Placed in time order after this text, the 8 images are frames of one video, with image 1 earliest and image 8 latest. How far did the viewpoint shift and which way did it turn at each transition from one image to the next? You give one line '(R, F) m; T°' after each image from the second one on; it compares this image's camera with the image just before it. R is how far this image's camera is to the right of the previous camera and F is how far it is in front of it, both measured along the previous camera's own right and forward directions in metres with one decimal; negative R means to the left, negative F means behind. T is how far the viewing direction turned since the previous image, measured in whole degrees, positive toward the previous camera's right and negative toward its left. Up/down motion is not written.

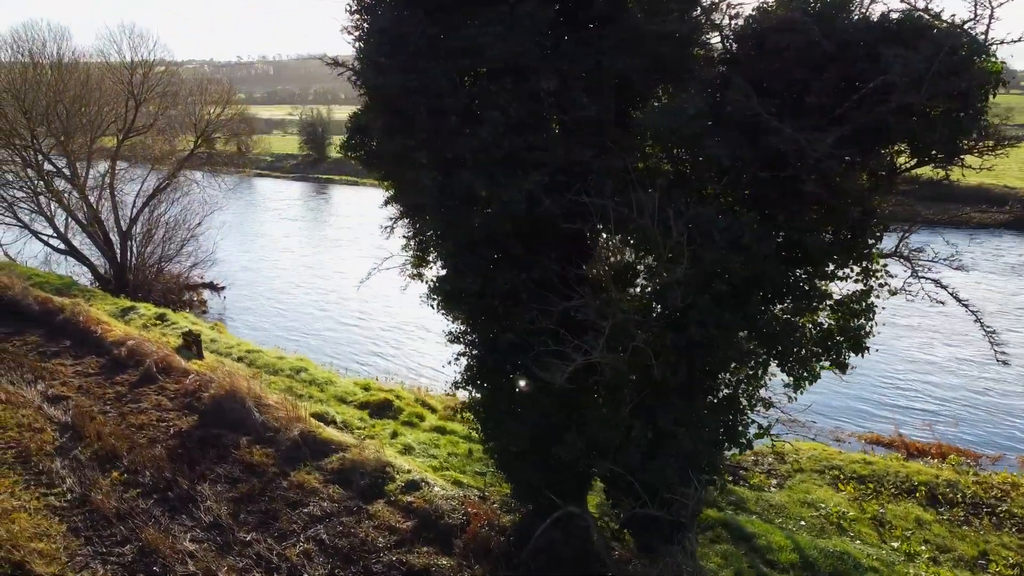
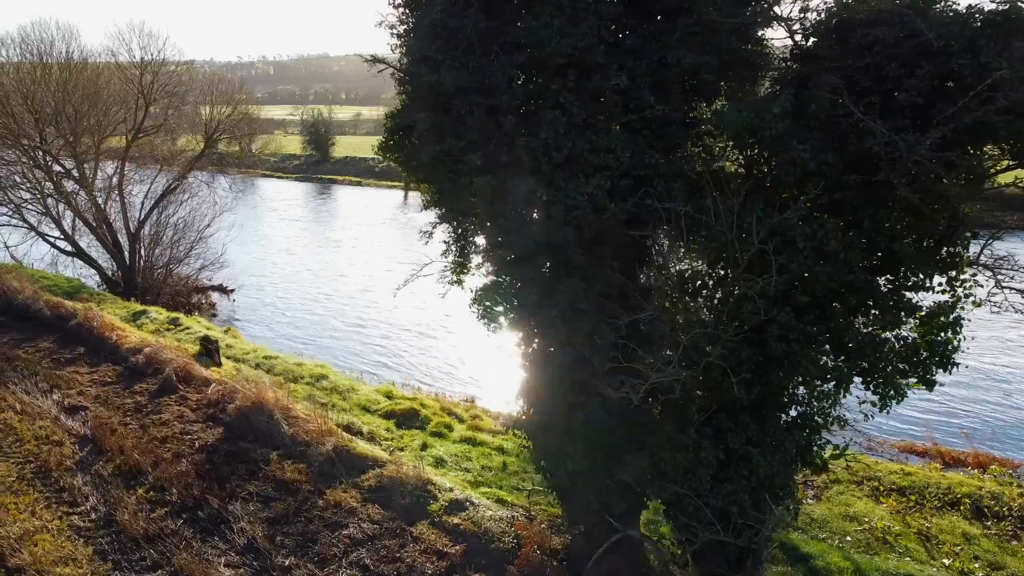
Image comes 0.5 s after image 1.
(-0.5, +0.4) m; 0°
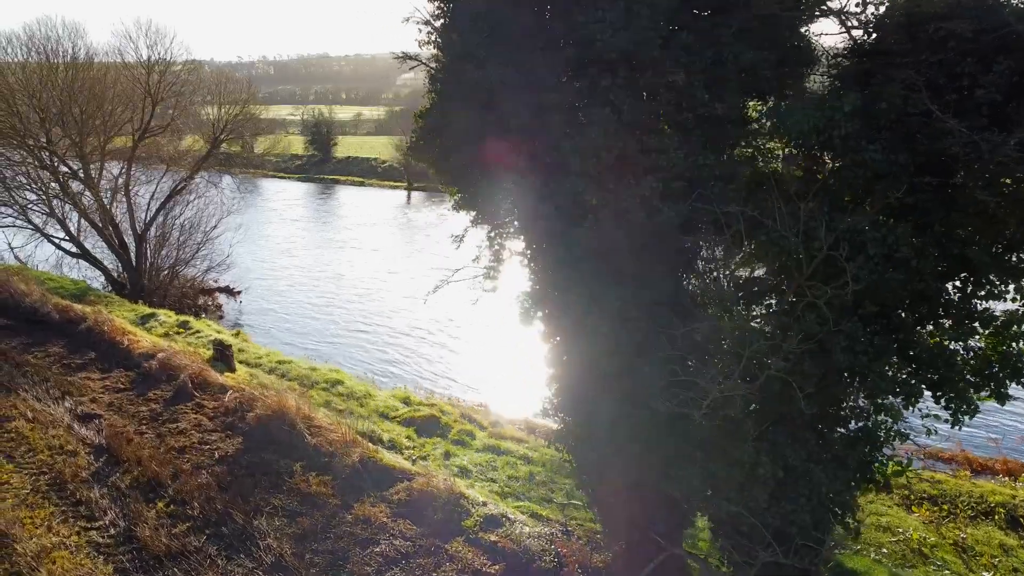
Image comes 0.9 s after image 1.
(-0.3, +0.3) m; 0°
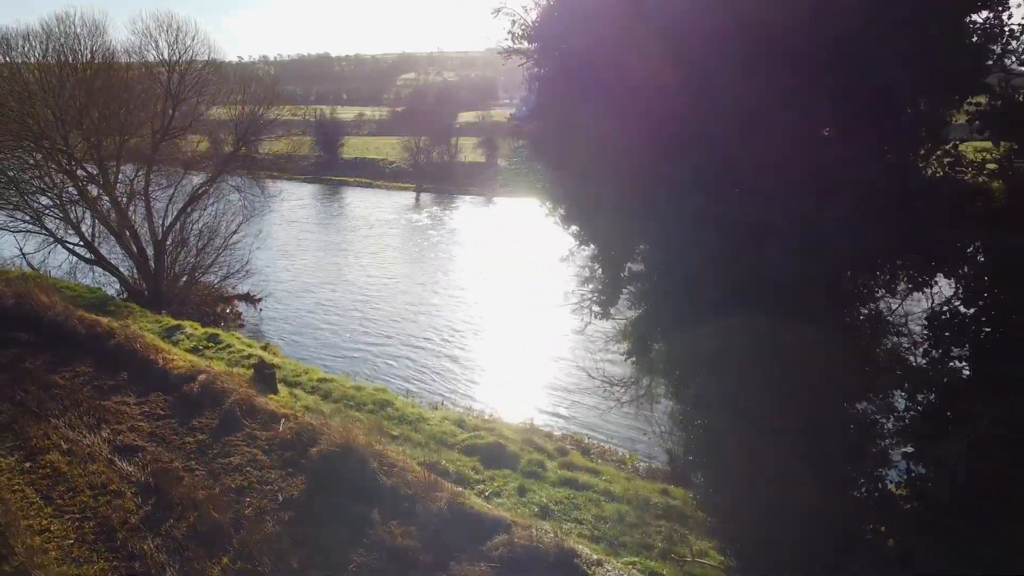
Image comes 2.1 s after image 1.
(-1.0, +0.9) m; 0°
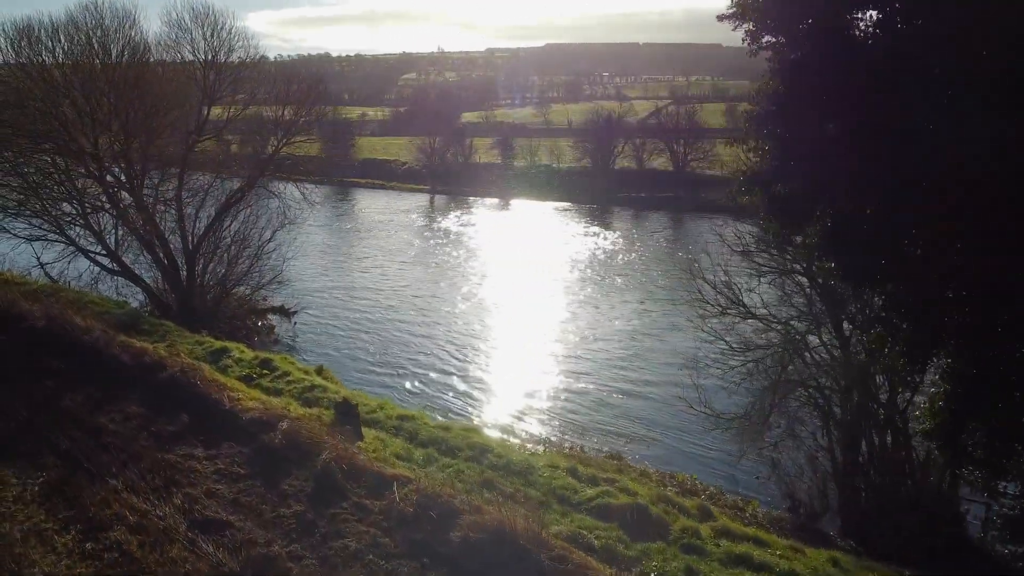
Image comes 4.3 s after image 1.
(-1.7, +1.7) m; 0°
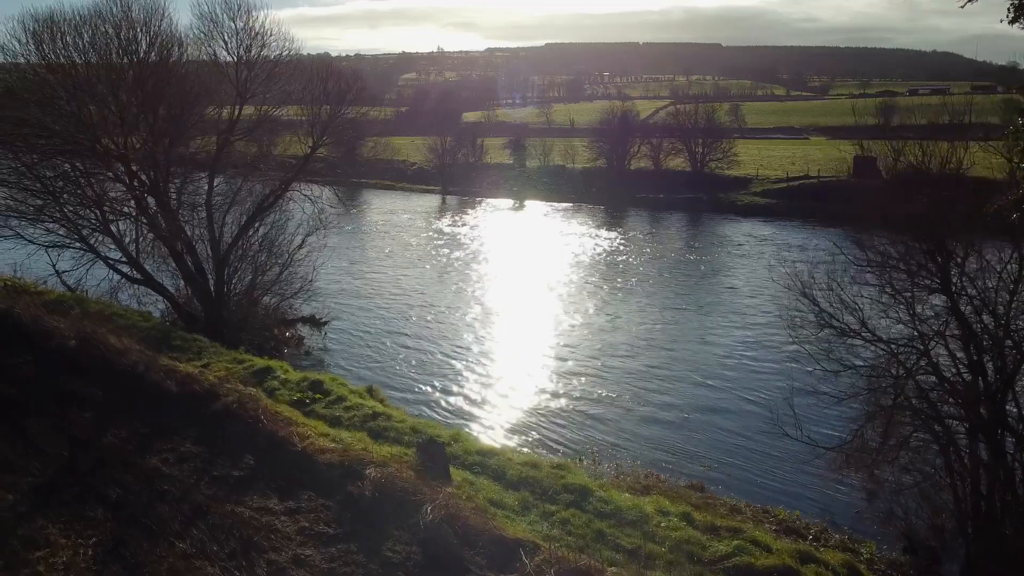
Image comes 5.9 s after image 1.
(-1.3, +1.2) m; 0°
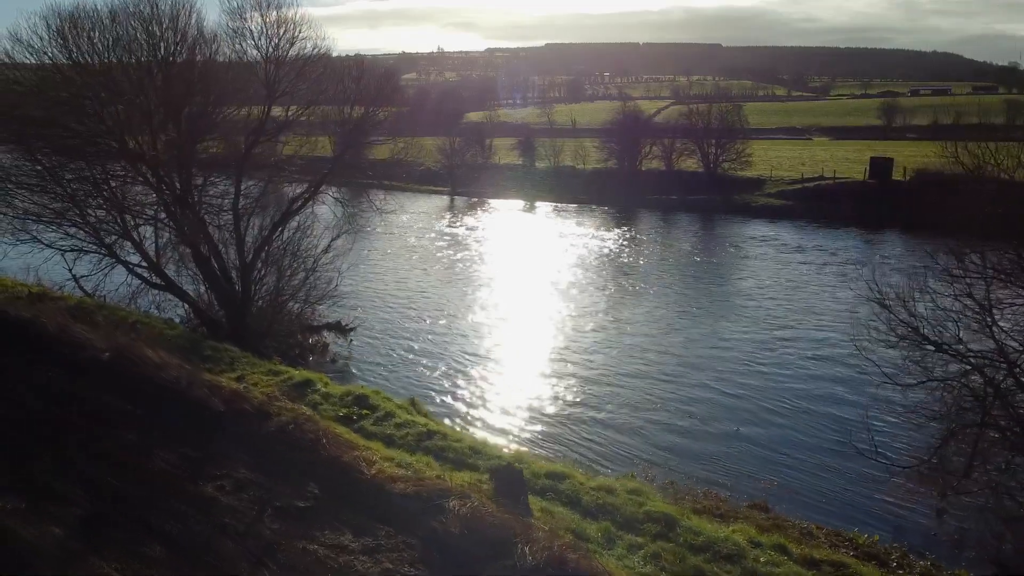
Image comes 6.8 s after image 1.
(-0.9, +0.7) m; 0°
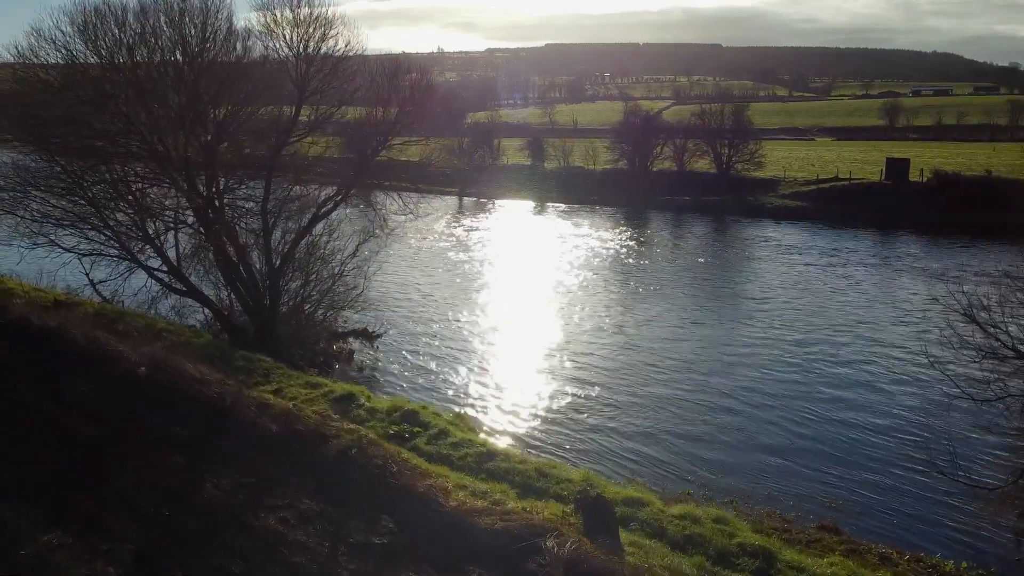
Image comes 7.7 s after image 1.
(-0.9, +0.7) m; 0°
